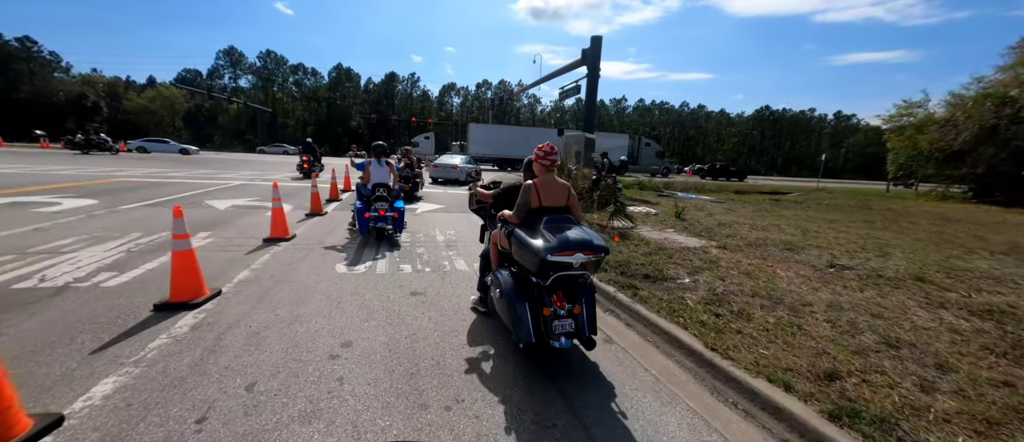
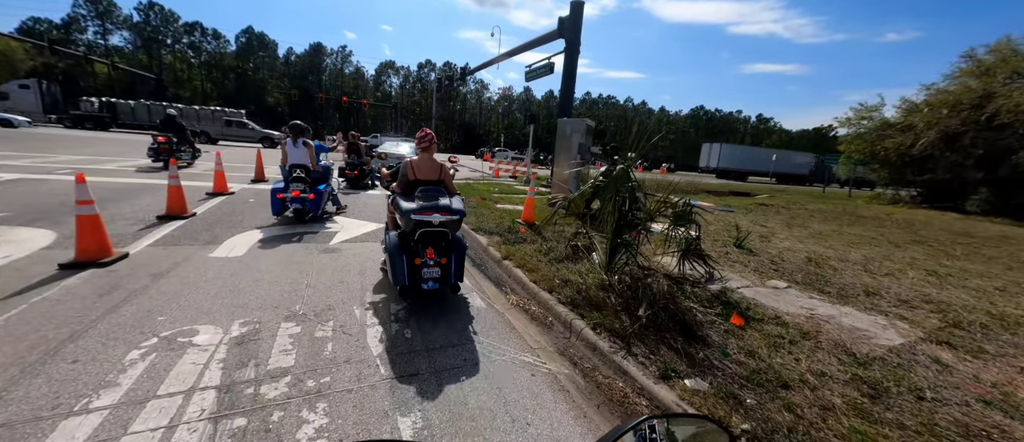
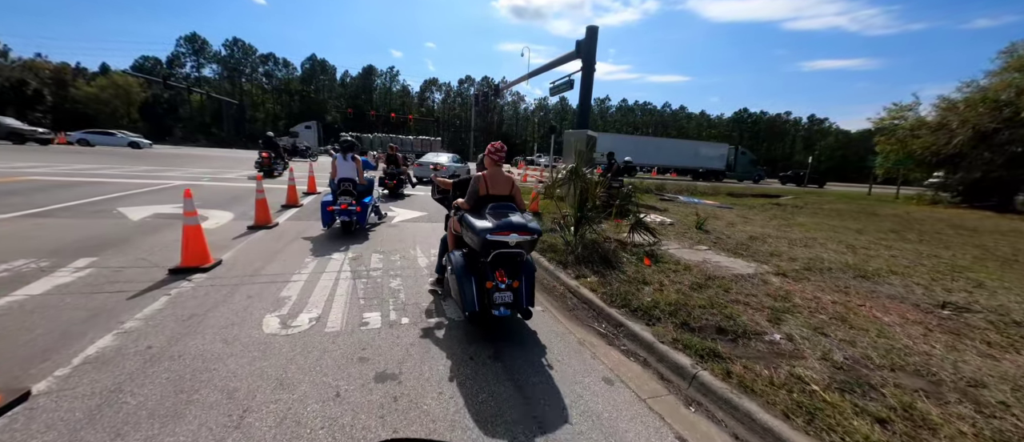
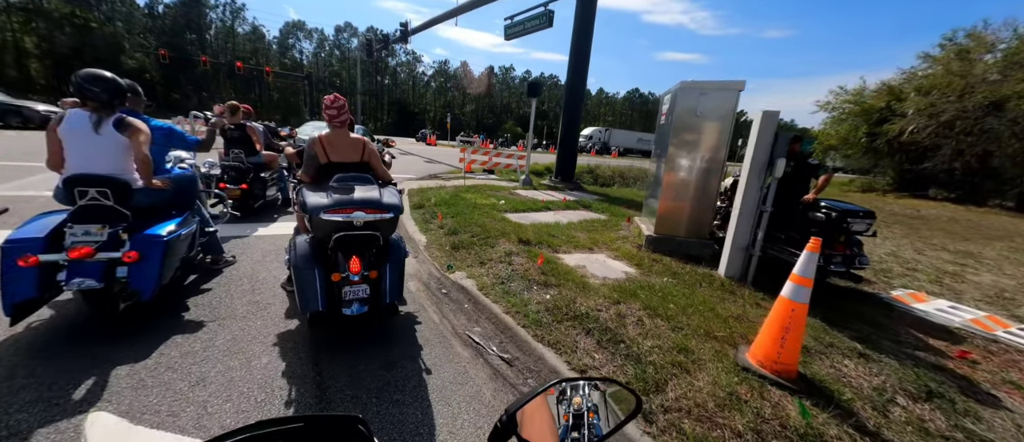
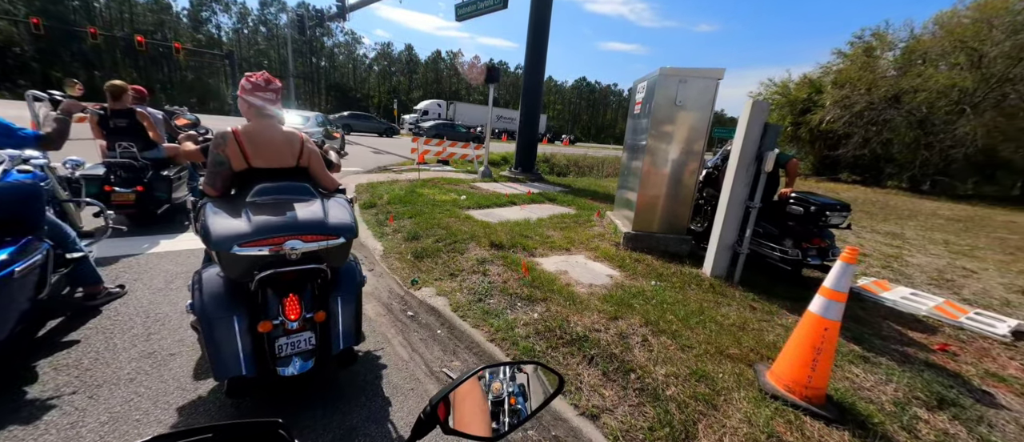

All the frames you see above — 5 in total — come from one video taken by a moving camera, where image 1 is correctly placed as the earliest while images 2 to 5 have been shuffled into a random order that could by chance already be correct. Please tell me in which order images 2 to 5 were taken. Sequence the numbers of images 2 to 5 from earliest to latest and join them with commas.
3, 2, 4, 5
